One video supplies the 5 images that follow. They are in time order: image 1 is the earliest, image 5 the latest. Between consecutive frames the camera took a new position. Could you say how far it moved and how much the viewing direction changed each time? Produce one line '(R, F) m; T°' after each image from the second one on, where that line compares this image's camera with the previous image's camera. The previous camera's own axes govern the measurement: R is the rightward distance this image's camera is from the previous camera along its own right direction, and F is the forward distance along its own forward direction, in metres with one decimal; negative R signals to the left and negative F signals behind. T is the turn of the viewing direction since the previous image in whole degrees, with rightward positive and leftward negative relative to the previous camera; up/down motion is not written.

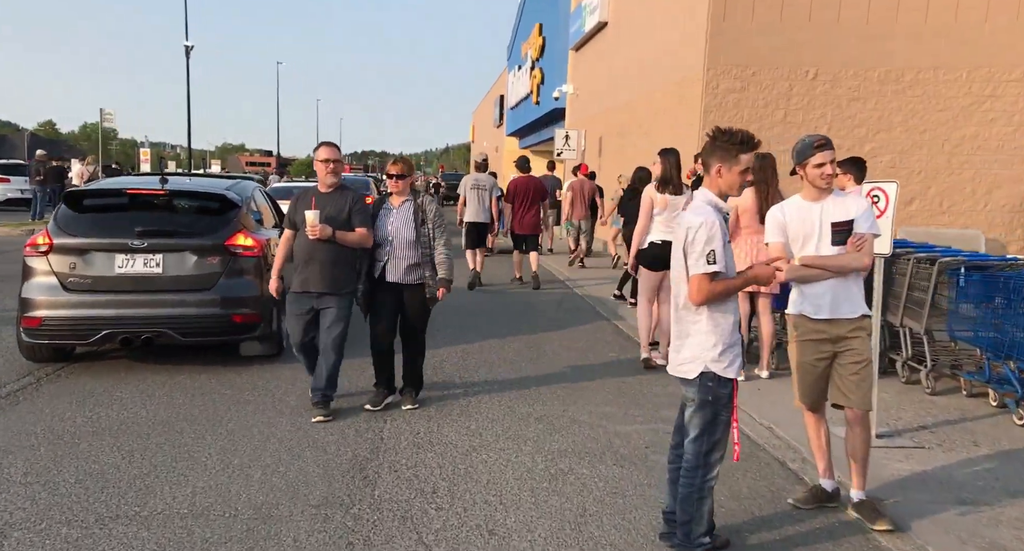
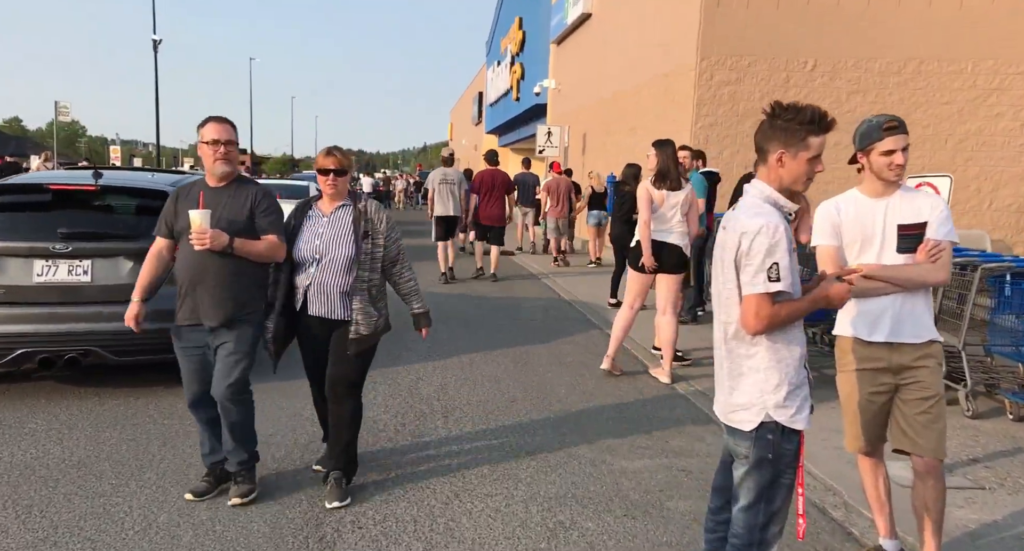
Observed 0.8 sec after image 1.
(-0.1, +0.8) m; +2°
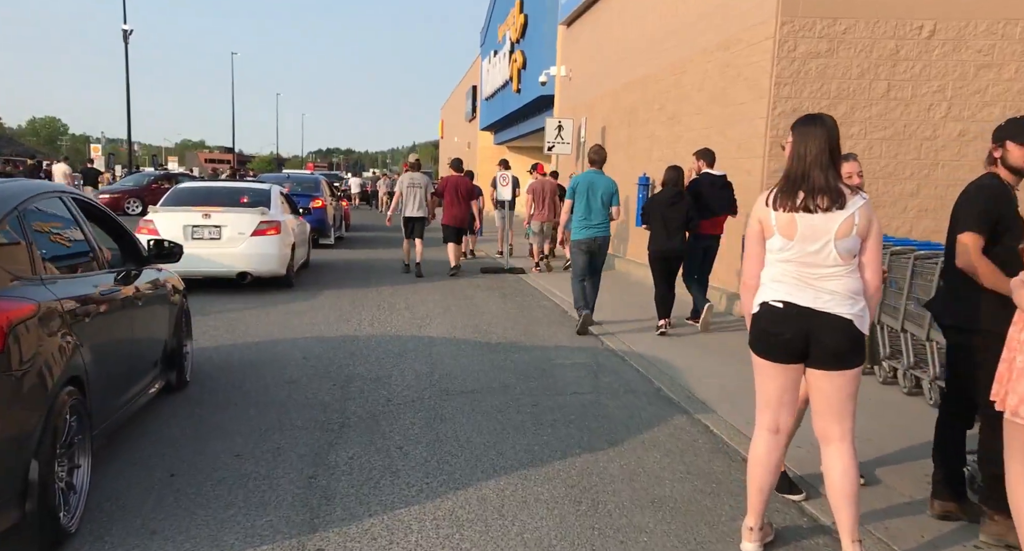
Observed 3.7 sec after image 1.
(-0.3, +2.9) m; +1°
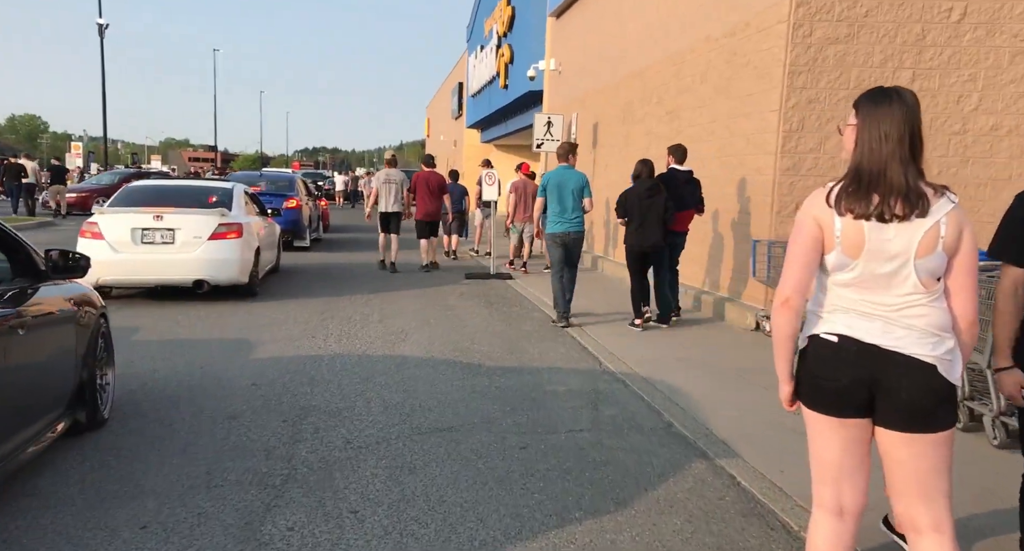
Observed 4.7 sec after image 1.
(0.0, +0.9) m; +1°
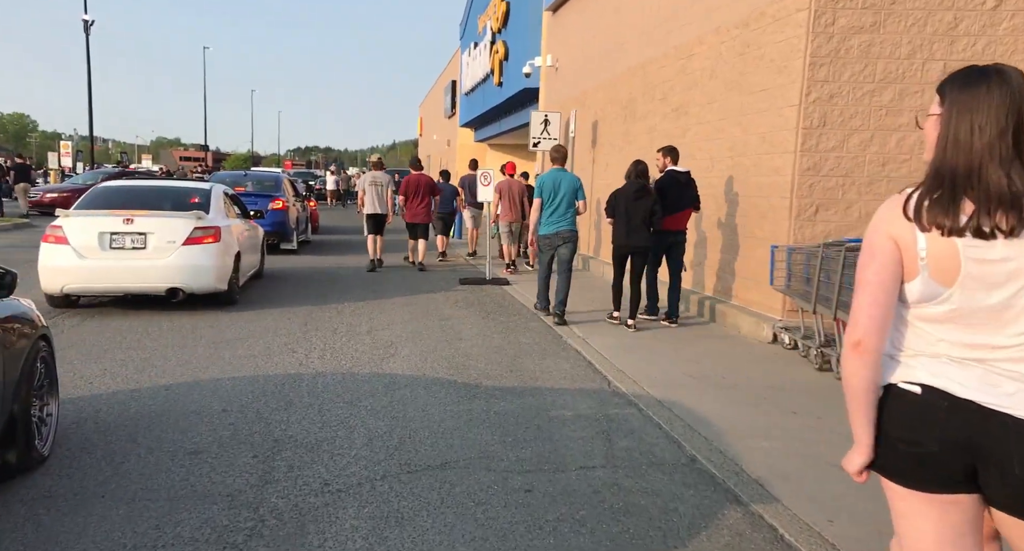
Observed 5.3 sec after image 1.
(-0.1, +0.6) m; 0°
